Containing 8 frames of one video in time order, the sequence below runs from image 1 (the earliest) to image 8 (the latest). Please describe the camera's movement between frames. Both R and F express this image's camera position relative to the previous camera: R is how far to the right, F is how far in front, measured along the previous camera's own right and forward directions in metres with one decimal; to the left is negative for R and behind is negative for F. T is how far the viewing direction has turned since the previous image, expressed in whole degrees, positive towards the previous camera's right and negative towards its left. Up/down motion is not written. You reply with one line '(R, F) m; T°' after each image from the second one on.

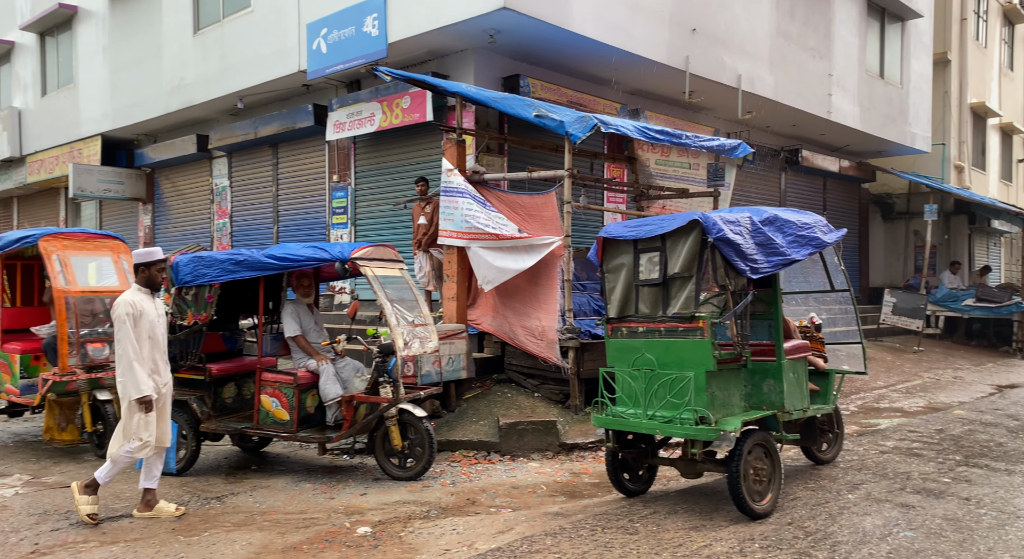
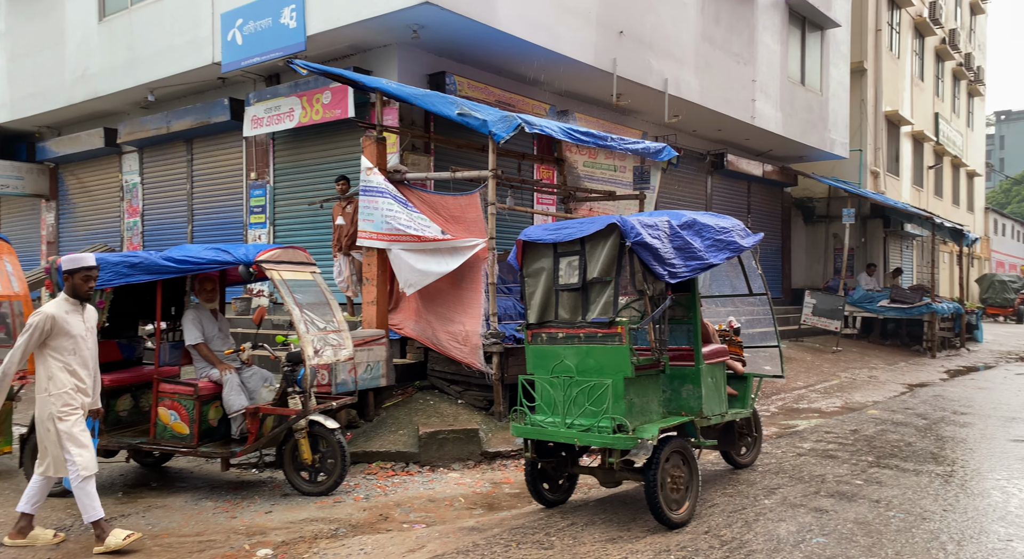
(+0.1, +0.1) m; +5°
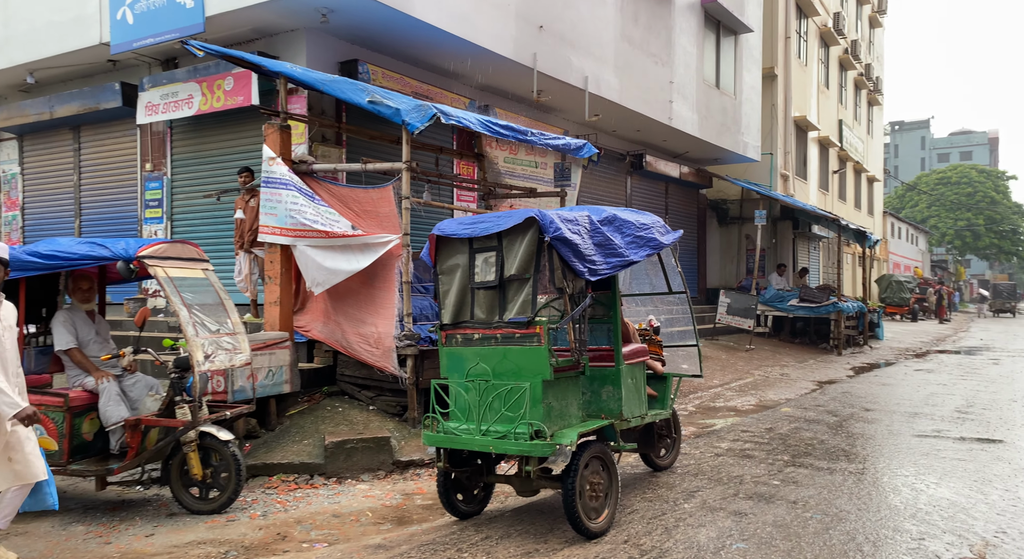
(+0.1, +0.3) m; +6°
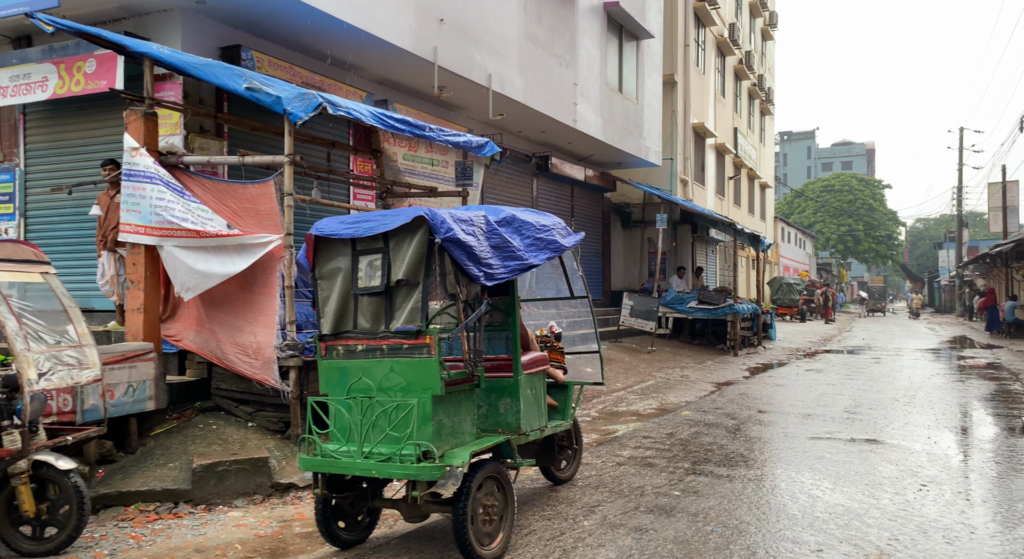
(+0.1, +0.3) m; +7°
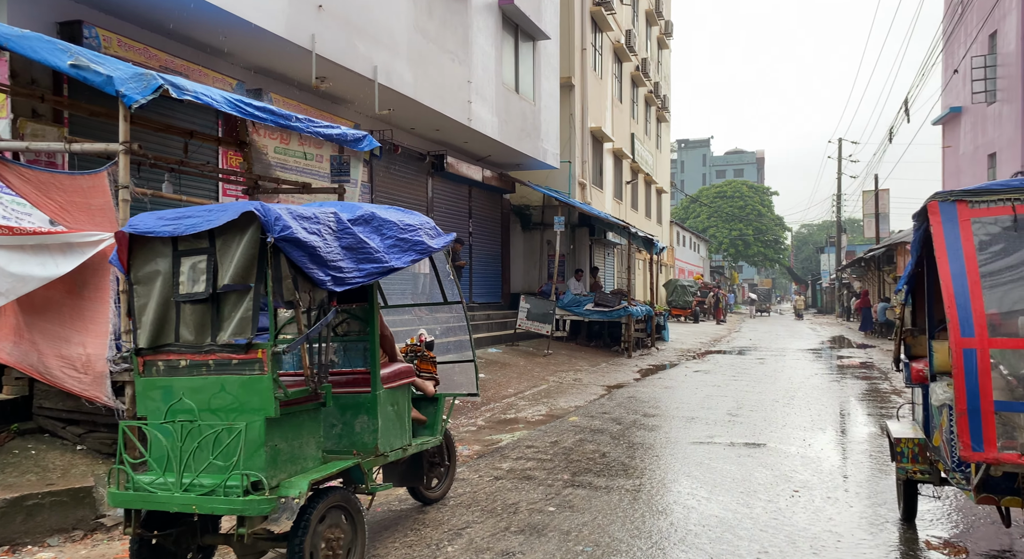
(+0.2, +0.4) m; +7°
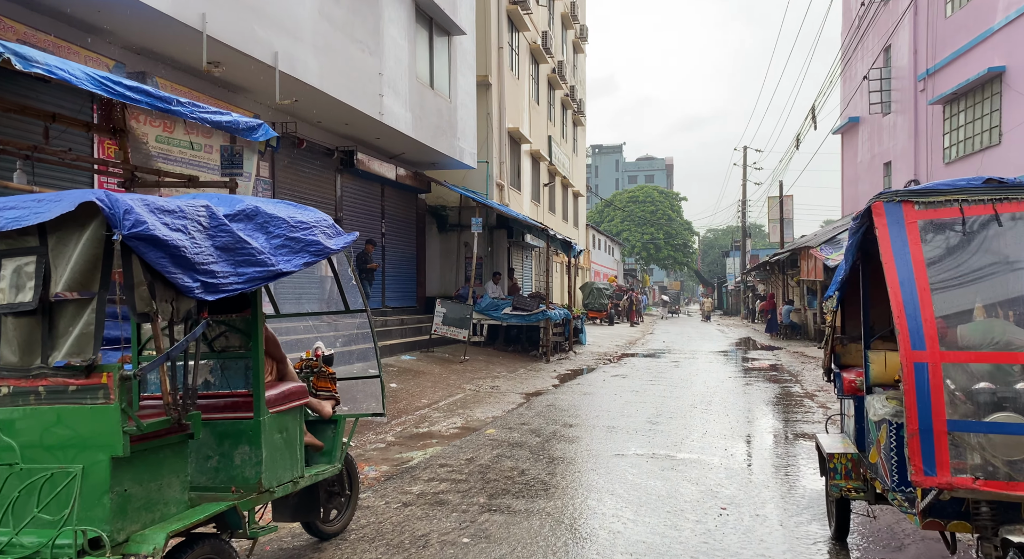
(0.0, +0.5) m; +6°
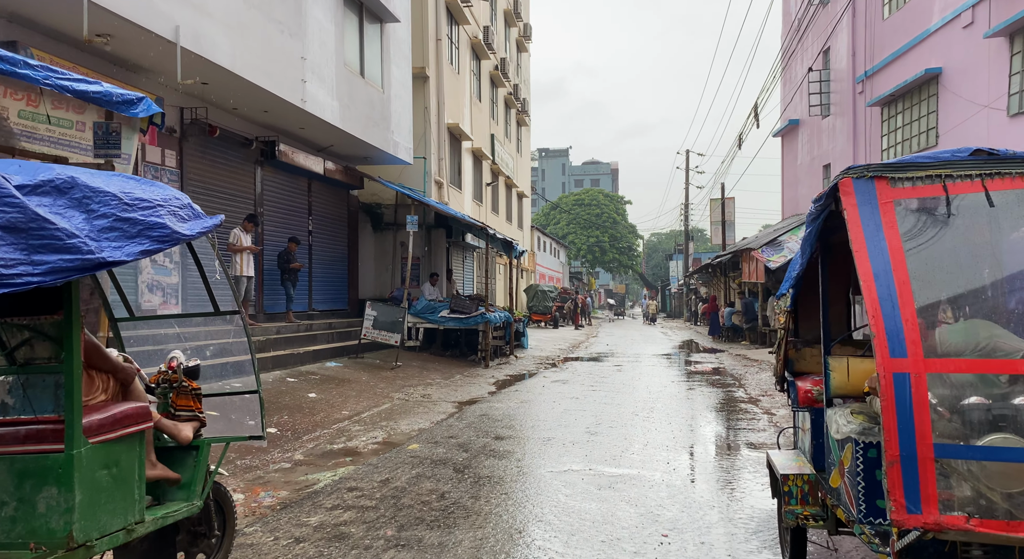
(+0.2, +0.8) m; +4°
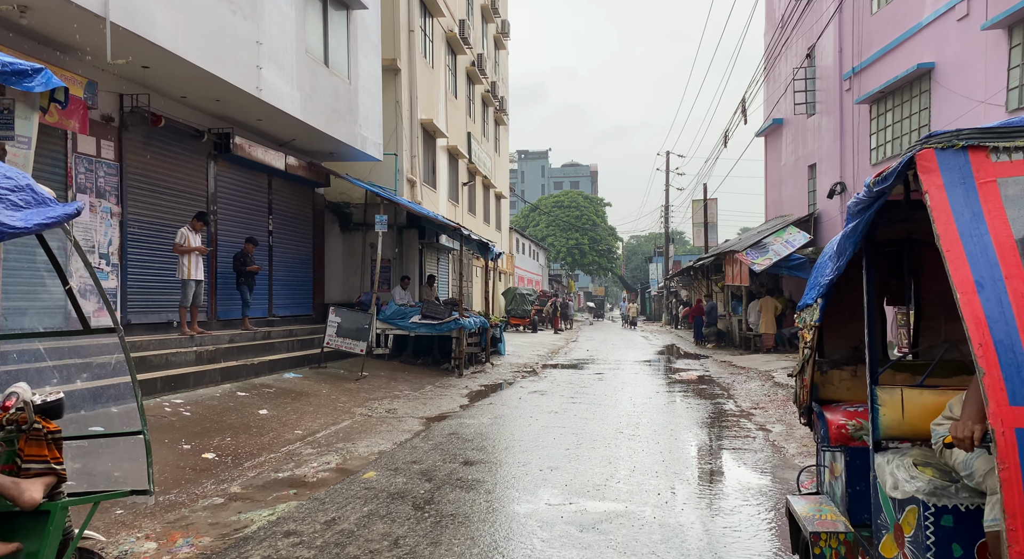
(+0.1, +0.9) m; +1°
